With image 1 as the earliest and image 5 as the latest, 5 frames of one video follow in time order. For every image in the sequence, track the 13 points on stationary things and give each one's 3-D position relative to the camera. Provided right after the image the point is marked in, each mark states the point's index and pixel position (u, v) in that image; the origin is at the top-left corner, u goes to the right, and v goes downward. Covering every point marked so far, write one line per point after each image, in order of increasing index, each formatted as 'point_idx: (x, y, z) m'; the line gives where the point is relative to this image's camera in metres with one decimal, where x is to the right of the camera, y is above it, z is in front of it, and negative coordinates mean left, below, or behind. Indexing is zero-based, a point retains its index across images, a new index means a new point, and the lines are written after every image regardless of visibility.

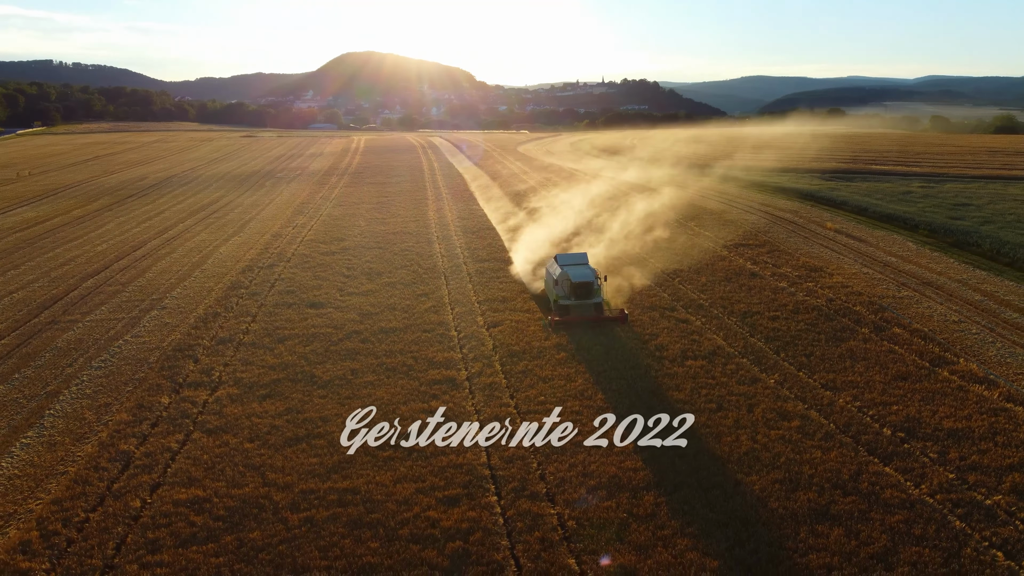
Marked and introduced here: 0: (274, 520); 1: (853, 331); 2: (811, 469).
0: (-2.5, -2.4, +8.6) m
1: (+6.0, -0.7, +14.2) m
2: (+3.4, -2.0, +9.2) m
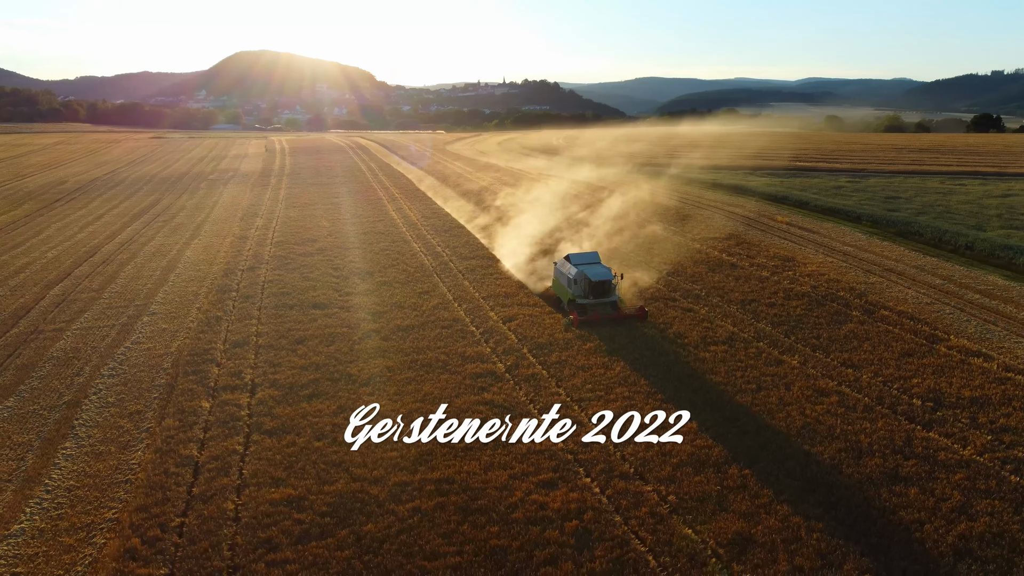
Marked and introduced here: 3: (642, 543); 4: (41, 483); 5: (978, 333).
0: (-1.4, -2.4, +8.8) m
1: (+6.3, -0.5, +15.3) m
2: (+4.4, -1.8, +10.1) m
3: (+1.3, -2.5, +8.1) m
4: (-5.9, -2.4, +10.2) m
5: (+8.3, -0.8, +14.5) m
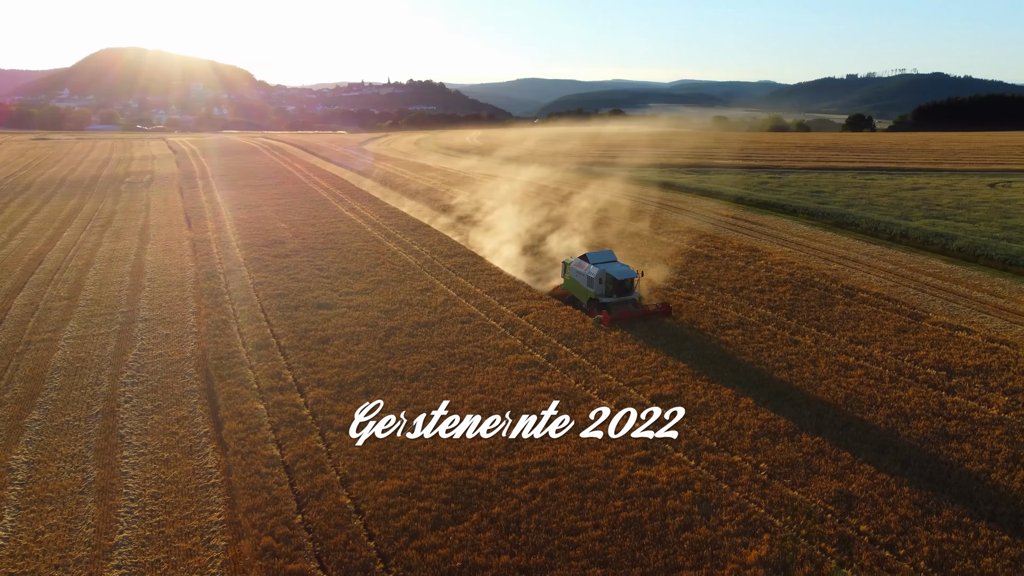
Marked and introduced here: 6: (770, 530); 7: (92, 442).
0: (-0.1, -2.3, +9.1) m
1: (+6.5, -0.2, +16.7) m
2: (+5.4, -1.6, +11.2) m
3: (+2.7, -2.3, +8.8) m
4: (-4.7, -2.5, +9.9) m
5: (+8.6, -0.4, +16.1) m
6: (+2.6, -2.5, +8.3) m
7: (-5.8, -2.1, +11.3) m
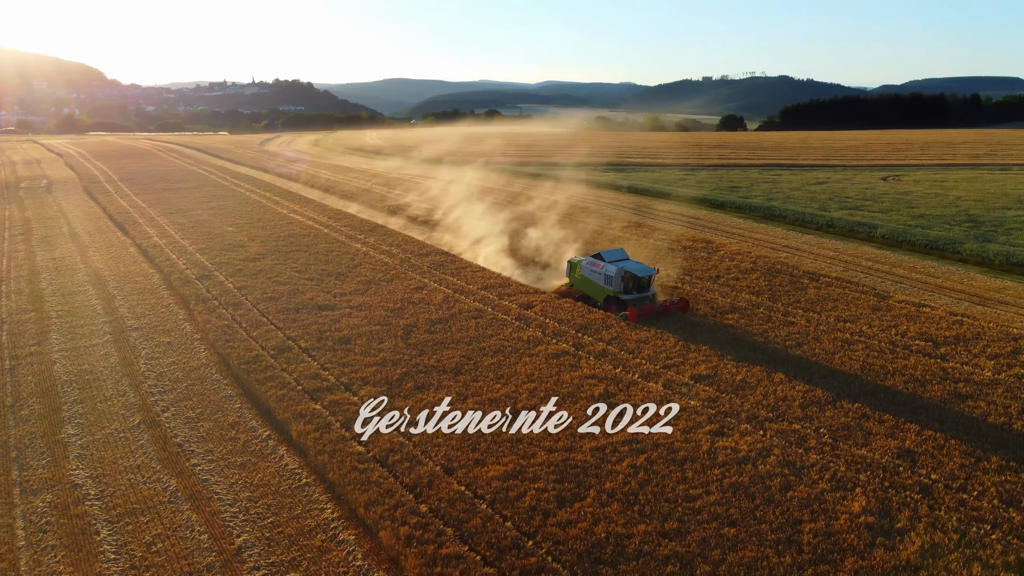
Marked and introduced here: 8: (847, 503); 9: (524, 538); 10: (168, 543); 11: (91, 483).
0: (+1.1, -2.2, +9.7) m
1: (+6.4, +0.1, +18.2) m
2: (+6.2, -1.3, +12.6) m
3: (+3.9, -2.1, +9.8) m
4: (-3.6, -2.5, +9.8) m
5: (+8.5, 0.0, +17.9) m
6: (+3.9, -2.2, +9.3) m
7: (-4.8, -2.2, +11.0) m
8: (+3.7, -2.3, +8.9) m
9: (+0.1, -2.6, +8.4) m
10: (-3.7, -2.8, +8.9) m
11: (-5.3, -2.4, +10.2) m
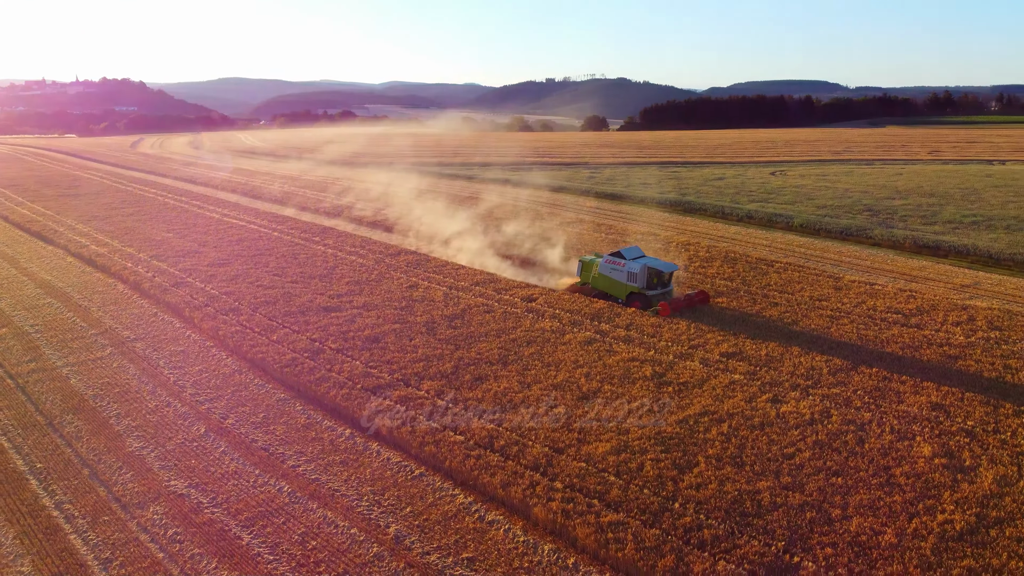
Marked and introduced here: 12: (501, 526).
0: (+2.5, -2.0, +10.7) m
1: (+6.0, +0.5, +20.0) m
2: (+6.9, -0.9, +14.5) m
3: (+5.2, -1.8, +11.3) m
4: (-2.1, -2.5, +9.9) m
5: (+8.2, +0.4, +20.1) m
6: (+5.3, -1.9, +10.8) m
7: (-3.6, -2.3, +10.8) m
8: (+5.1, -2.0, +10.4) m
9: (+1.7, -2.4, +9.2) m
10: (-2.1, -2.8, +9.0) m
11: (-3.9, -2.5, +10.0) m
12: (-0.1, -2.6, +9.1) m
